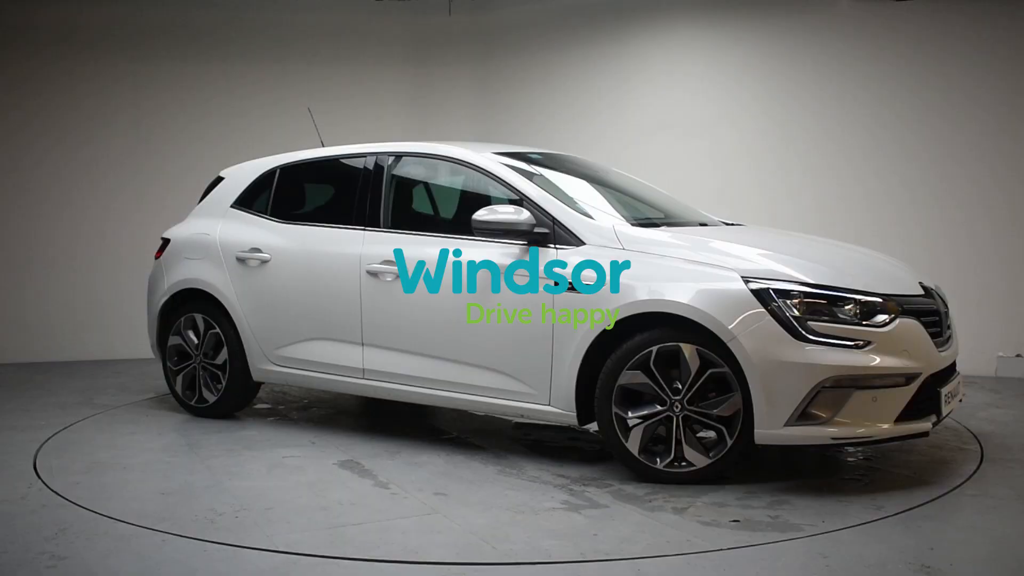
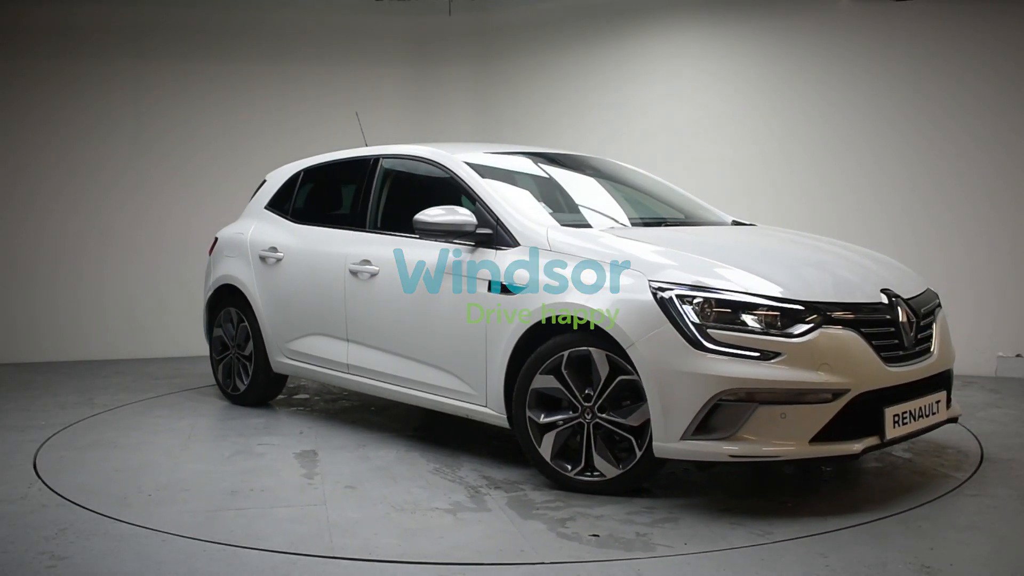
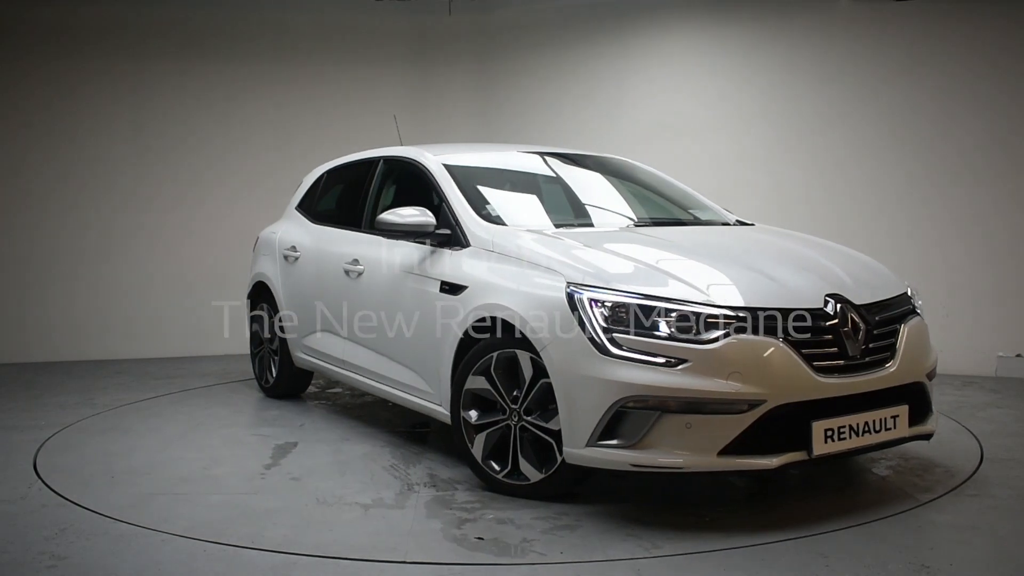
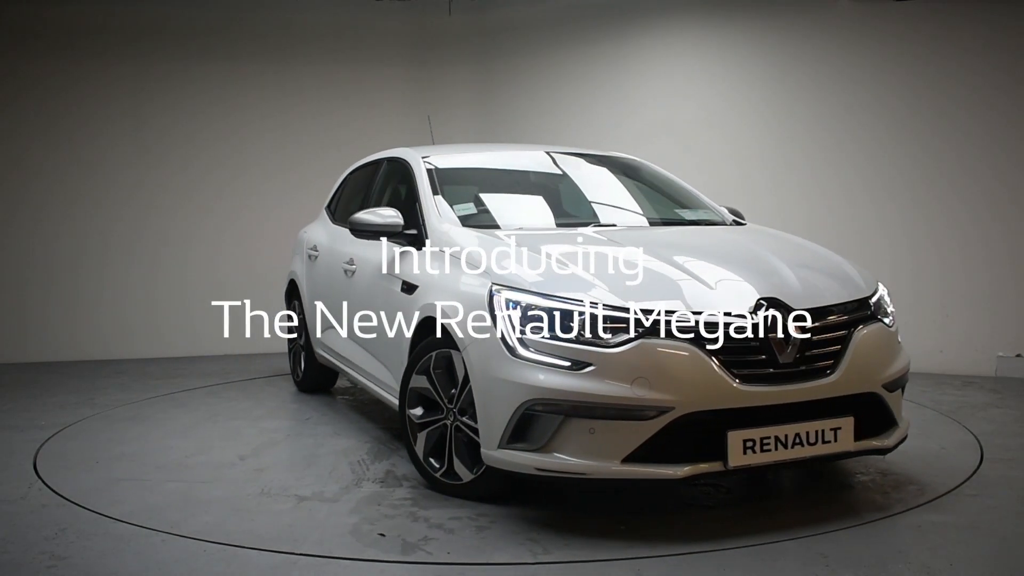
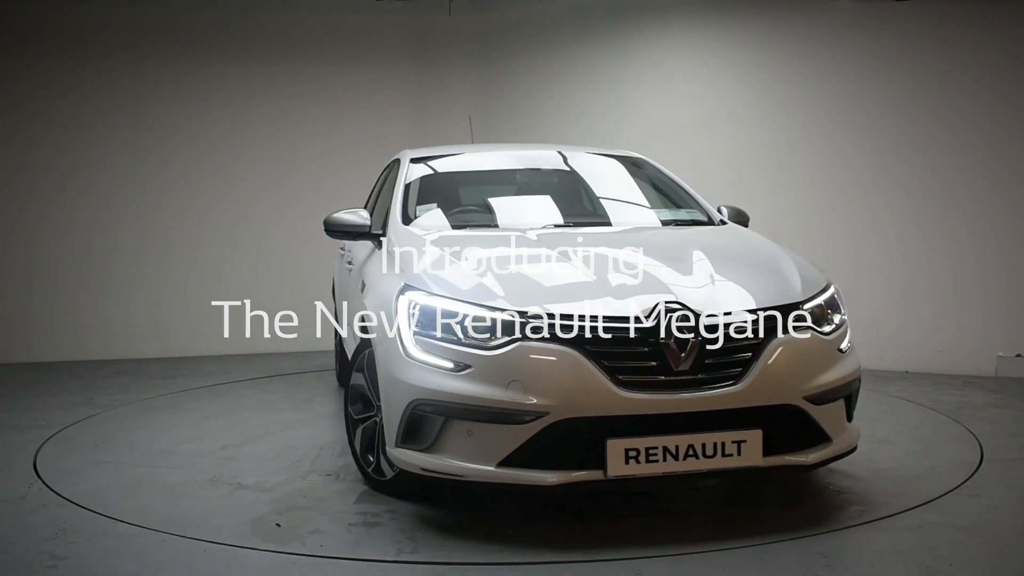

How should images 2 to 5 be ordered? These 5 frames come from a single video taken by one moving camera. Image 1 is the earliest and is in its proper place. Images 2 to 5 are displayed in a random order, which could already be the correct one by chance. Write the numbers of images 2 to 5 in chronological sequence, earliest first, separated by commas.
2, 3, 4, 5
